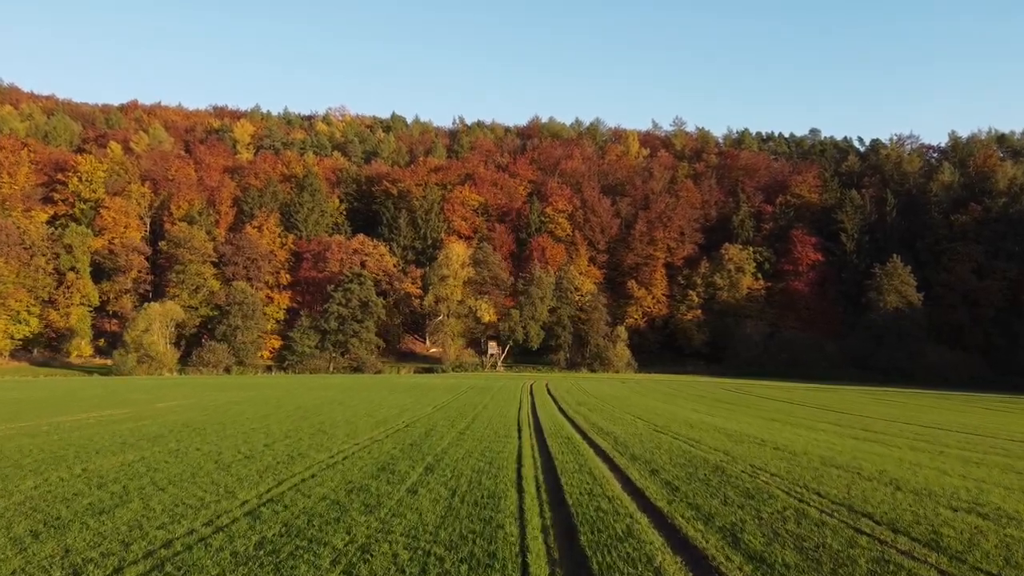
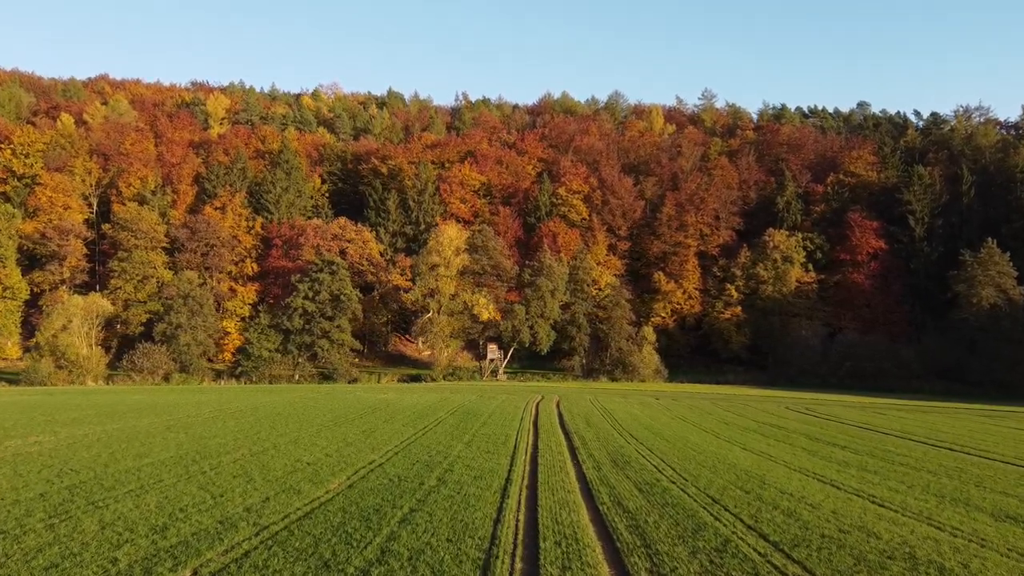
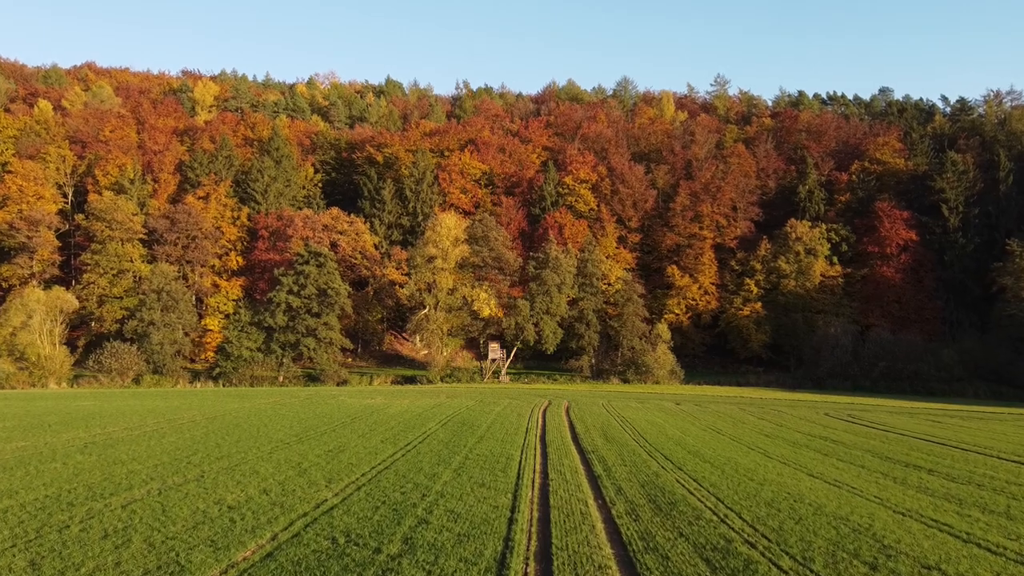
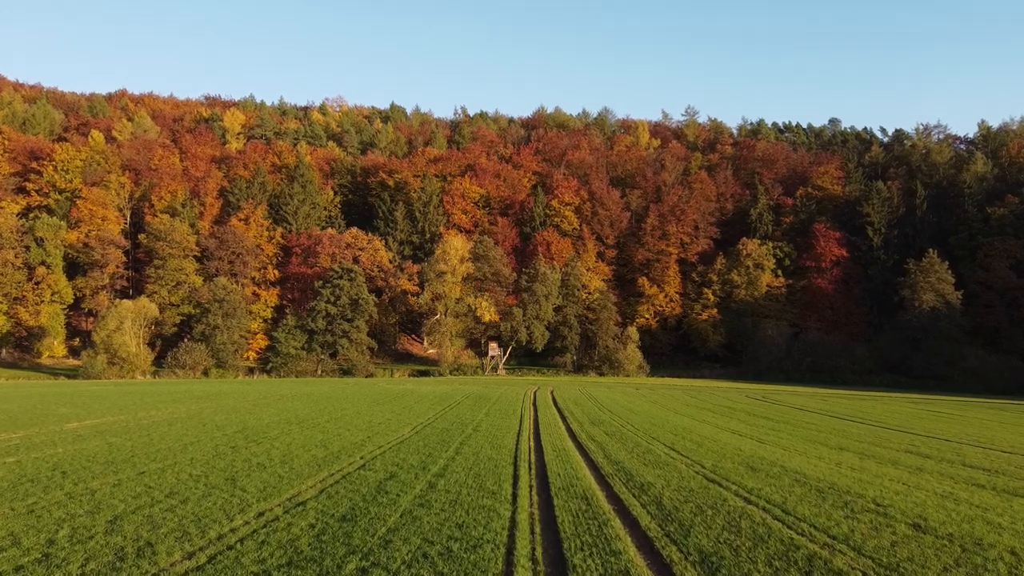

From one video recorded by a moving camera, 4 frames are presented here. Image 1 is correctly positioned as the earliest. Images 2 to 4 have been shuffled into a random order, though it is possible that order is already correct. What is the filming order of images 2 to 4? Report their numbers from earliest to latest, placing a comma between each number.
4, 2, 3
